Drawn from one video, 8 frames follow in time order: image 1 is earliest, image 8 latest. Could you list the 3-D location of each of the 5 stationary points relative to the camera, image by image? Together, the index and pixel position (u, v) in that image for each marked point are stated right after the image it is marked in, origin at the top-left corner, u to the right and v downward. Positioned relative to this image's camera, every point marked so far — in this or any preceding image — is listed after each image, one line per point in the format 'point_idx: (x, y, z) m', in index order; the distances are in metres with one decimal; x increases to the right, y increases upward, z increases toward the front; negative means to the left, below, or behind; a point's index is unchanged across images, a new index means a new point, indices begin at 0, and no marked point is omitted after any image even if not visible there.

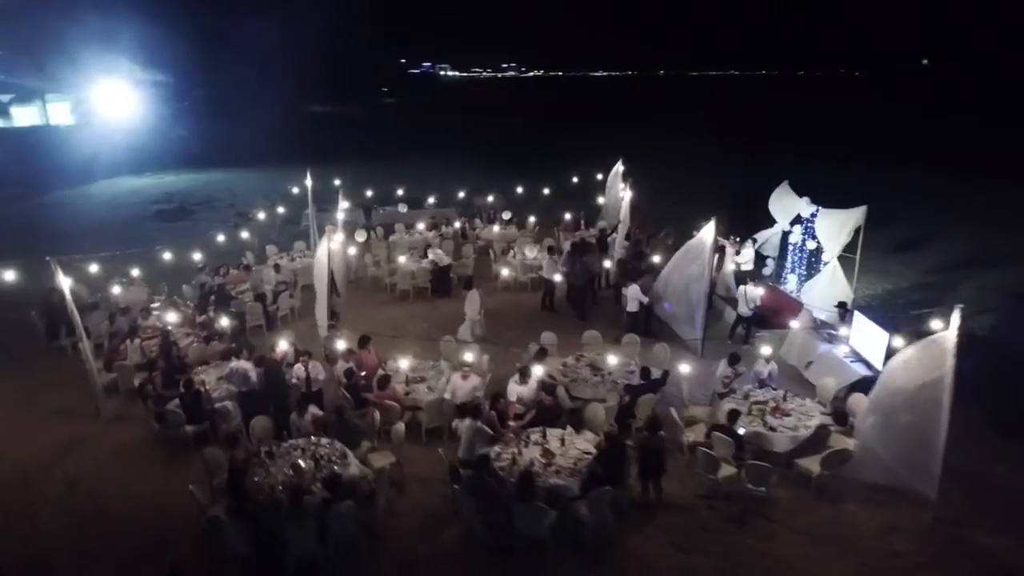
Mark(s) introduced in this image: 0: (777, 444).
0: (+3.2, -1.9, +7.8) m
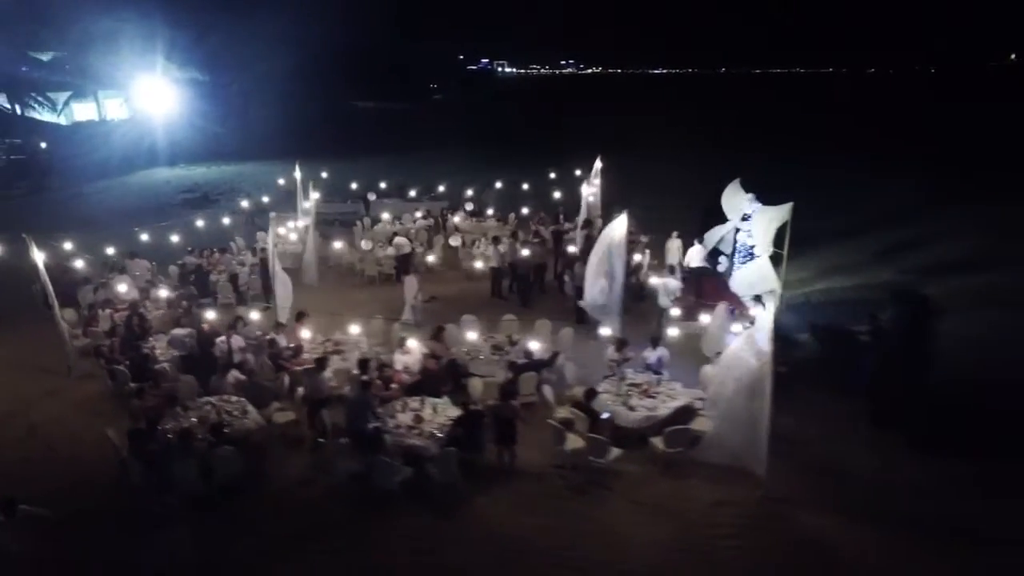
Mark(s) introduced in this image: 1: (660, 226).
0: (+1.6, -1.7, +8.4) m
1: (+4.3, +1.7, +18.4) m
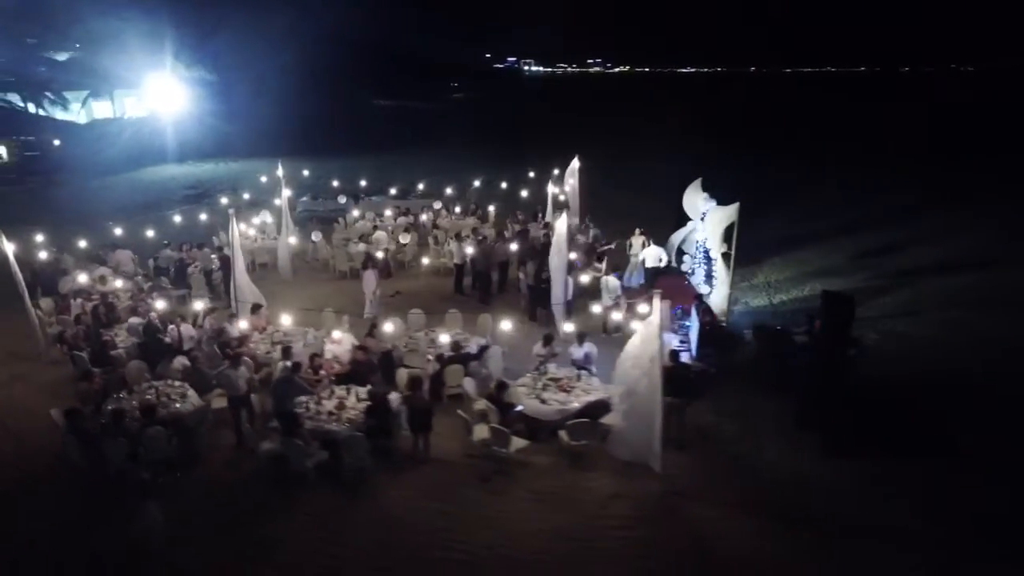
0: (+0.4, -1.7, +8.7) m
1: (+3.7, +1.8, +18.6) m
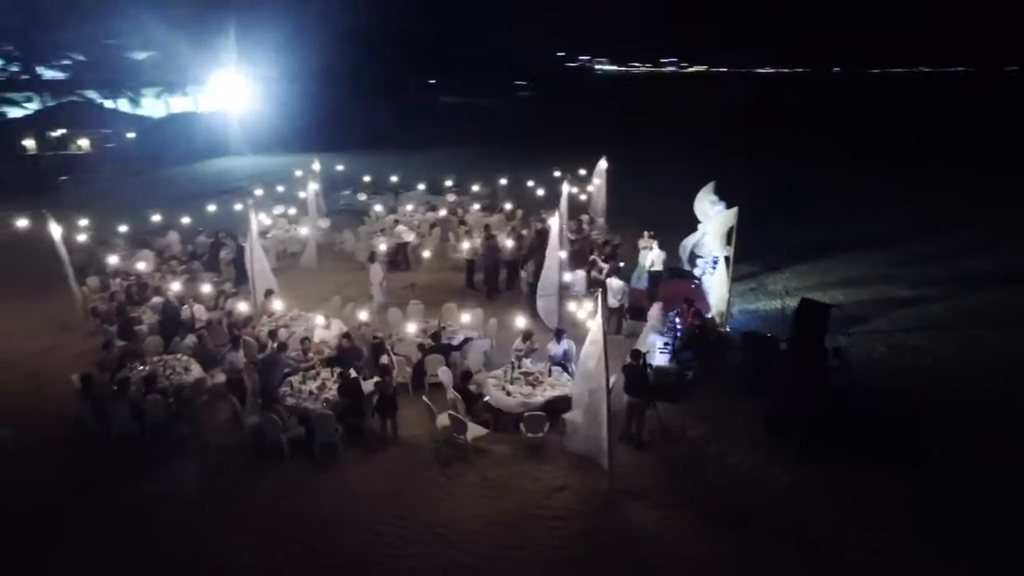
0: (-0.1, -1.6, +9.0) m
1: (+4.4, +1.7, +18.5) m
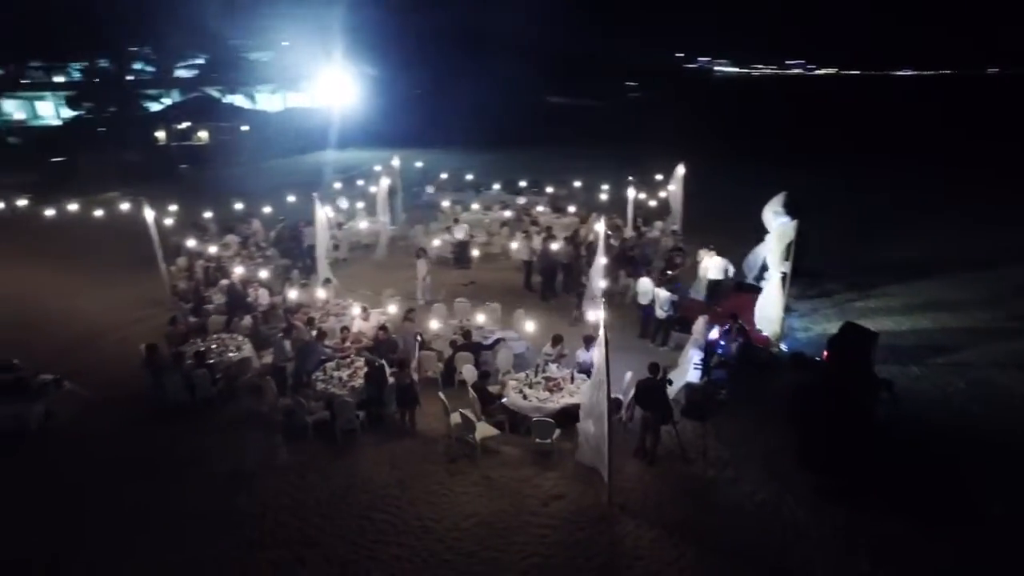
0: (+0.1, -1.7, +9.0) m
1: (+6.2, +1.3, +17.6) m
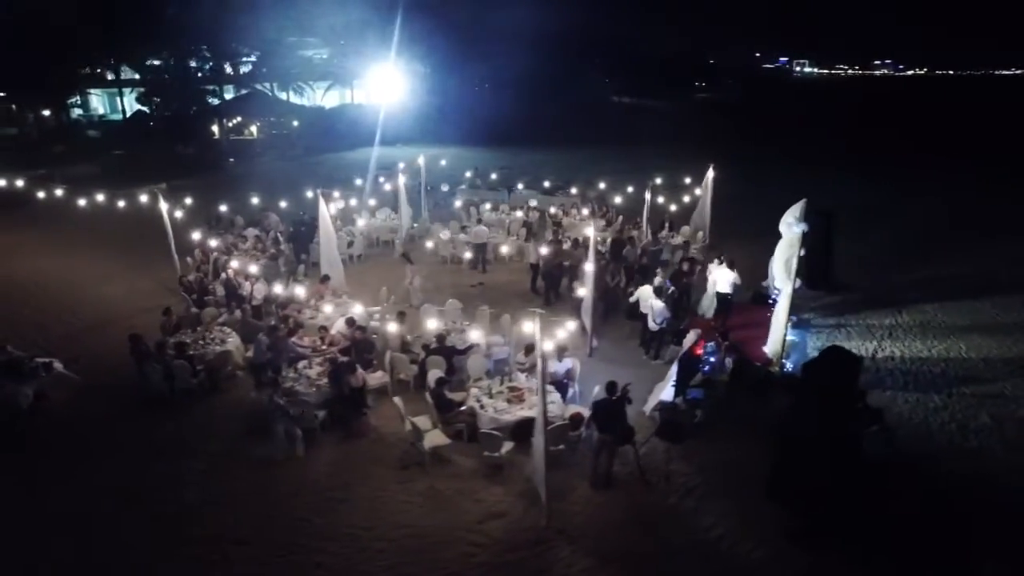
0: (-0.4, -1.7, +8.7) m
1: (+6.6, +1.0, +16.6) m
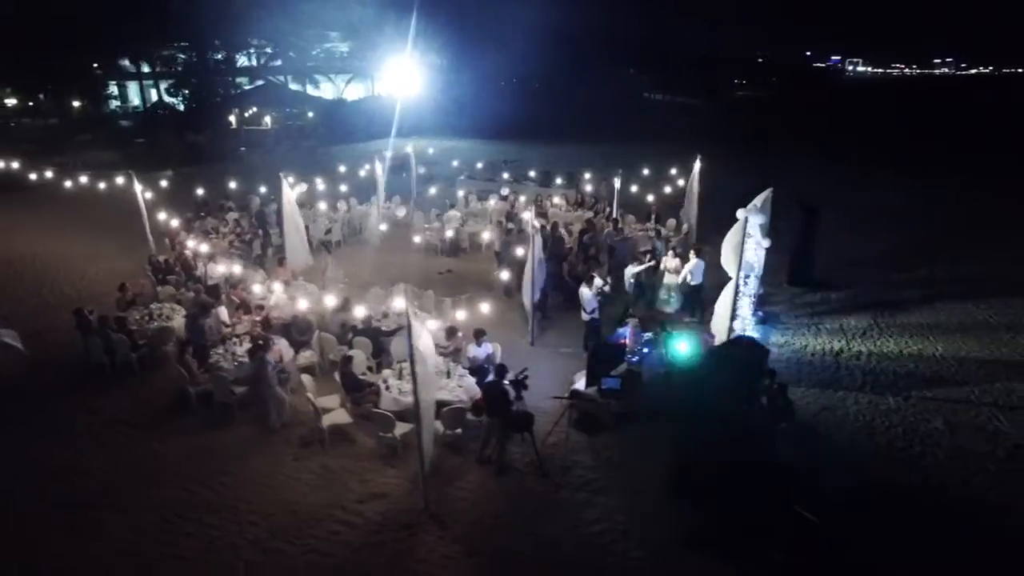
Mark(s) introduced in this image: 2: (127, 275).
0: (-1.7, -1.5, +8.6) m
1: (+6.0, +1.1, +15.9) m
2: (-8.4, +0.2, +14.5) m
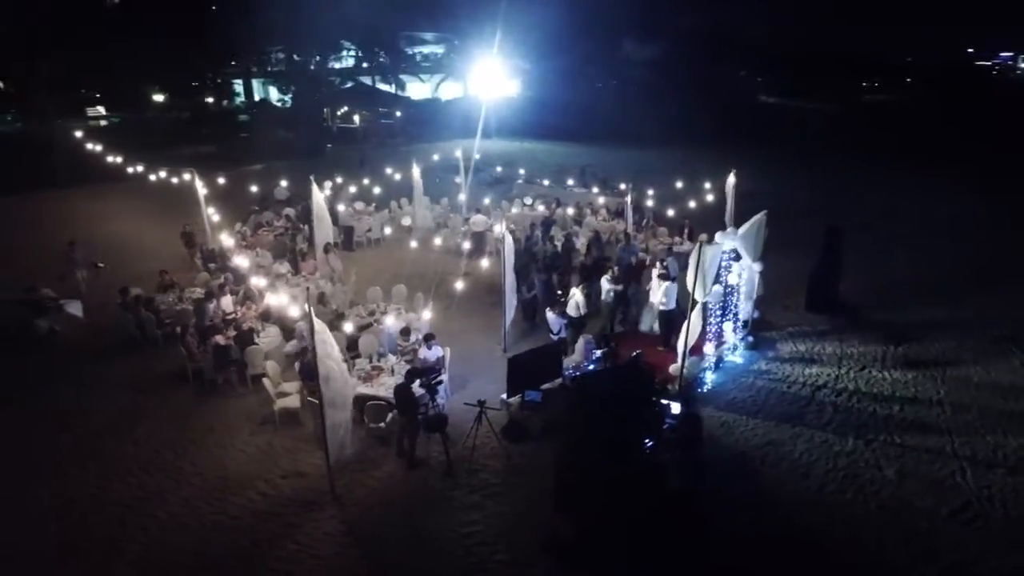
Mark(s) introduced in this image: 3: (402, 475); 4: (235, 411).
0: (-2.6, -1.5, +9.5) m
1: (+6.4, +0.5, +15.4) m
2: (-8.1, +0.7, +16.5) m
3: (-1.4, -2.4, +8.4) m
4: (-4.2, -1.9, +10.0) m
